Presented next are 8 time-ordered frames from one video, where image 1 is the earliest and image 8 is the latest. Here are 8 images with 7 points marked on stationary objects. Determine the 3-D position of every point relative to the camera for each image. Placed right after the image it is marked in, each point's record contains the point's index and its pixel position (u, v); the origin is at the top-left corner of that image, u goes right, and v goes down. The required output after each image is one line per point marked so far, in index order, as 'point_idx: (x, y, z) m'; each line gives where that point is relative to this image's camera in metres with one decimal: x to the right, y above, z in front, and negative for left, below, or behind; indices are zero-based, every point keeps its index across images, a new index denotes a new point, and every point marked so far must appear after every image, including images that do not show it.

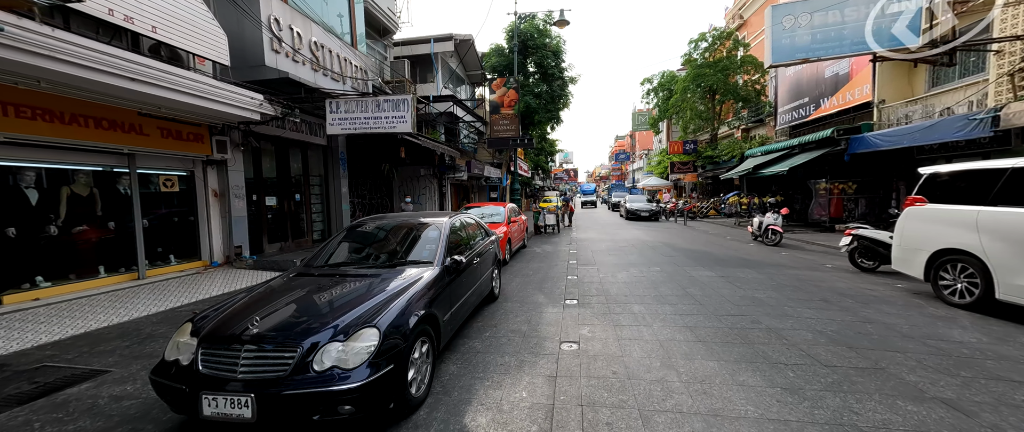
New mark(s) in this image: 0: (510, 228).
0: (-0.1, -0.3, +9.0) m
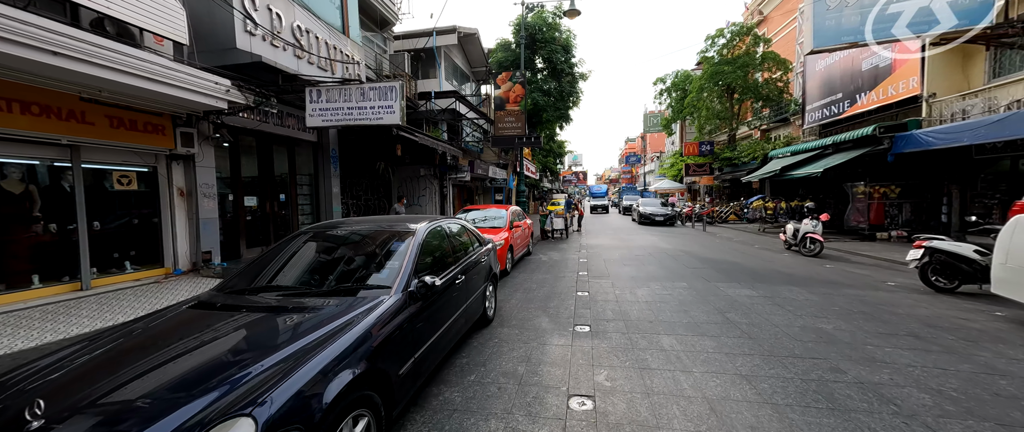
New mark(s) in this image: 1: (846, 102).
0: (0.0, -0.4, +8.0) m
1: (+14.1, +4.8, +14.0) m
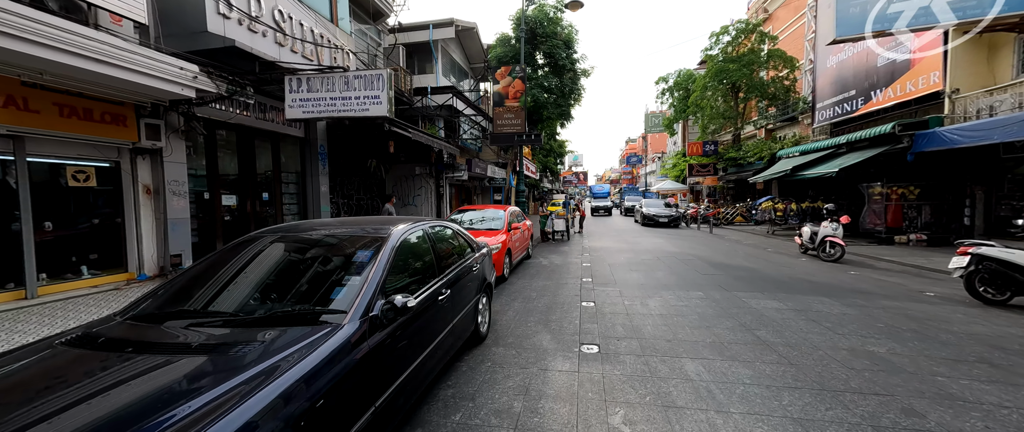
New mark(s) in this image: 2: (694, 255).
0: (0.0, -0.5, +7.4) m
1: (+14.1, +4.7, +13.5) m
2: (+4.9, -1.1, +9.0) m
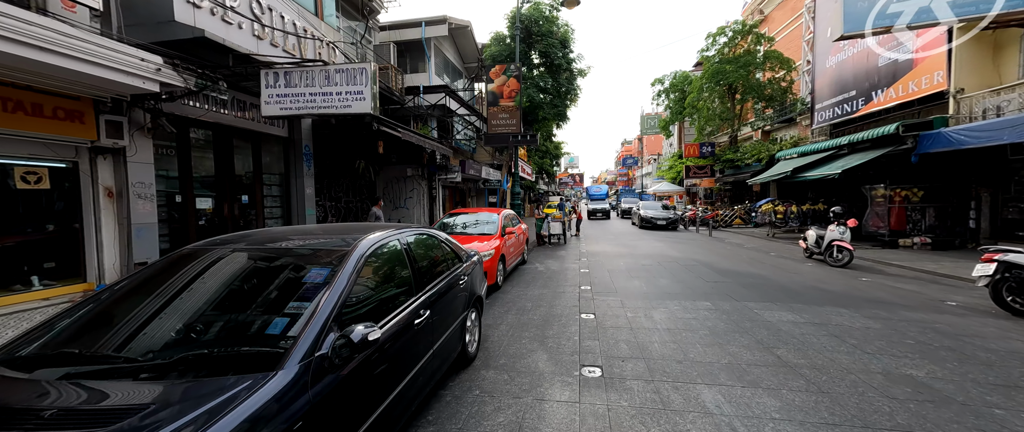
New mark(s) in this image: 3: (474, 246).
0: (-0.2, -0.6, +7.0) m
1: (+13.9, +4.6, +13.2) m
2: (+4.8, -1.1, +8.7) m
3: (-0.7, -0.6, +6.3) m
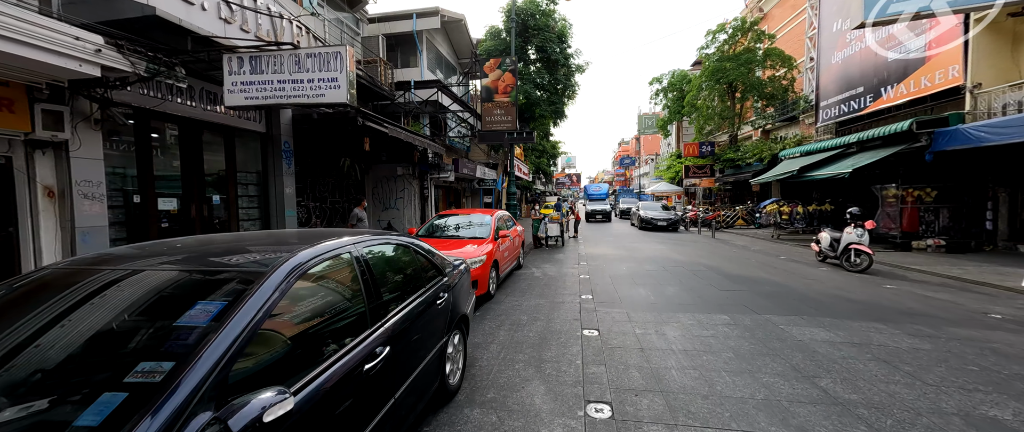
0: (-0.3, -0.6, +6.4) m
1: (+13.7, +4.6, +12.8) m
2: (+4.7, -1.2, +8.1) m
3: (-0.8, -0.6, +5.7) m
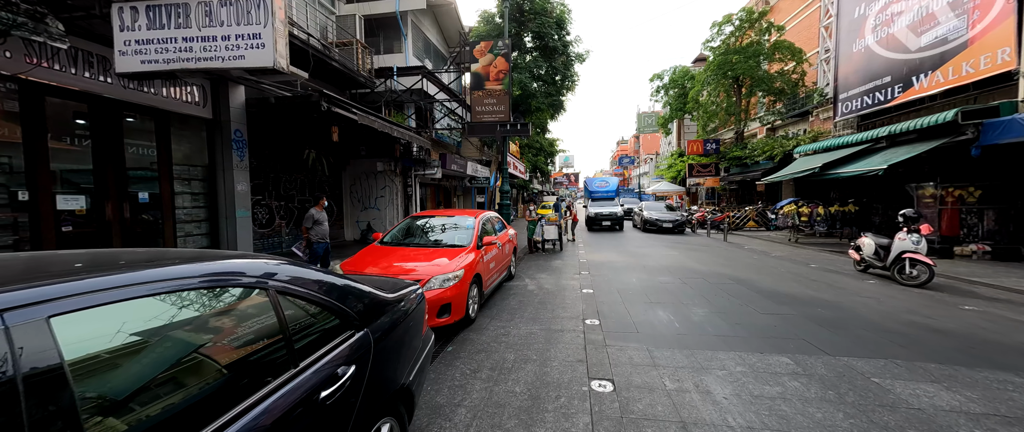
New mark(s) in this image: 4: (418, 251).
0: (-0.5, -0.6, +5.2) m
1: (+13.4, +4.5, +11.6) m
2: (+4.4, -1.2, +6.9) m
3: (-1.0, -0.7, +4.4) m
4: (-1.4, -0.5, +5.1) m
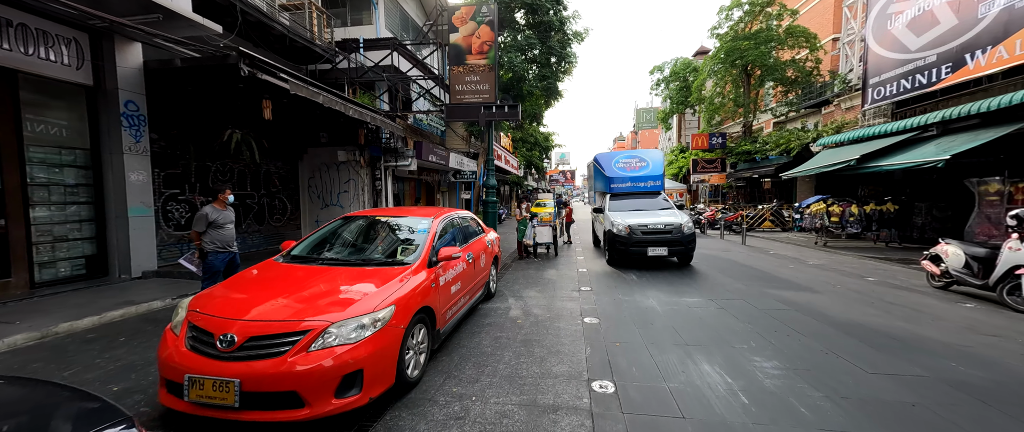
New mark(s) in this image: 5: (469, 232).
0: (-0.8, -0.6, +3.4) m
1: (+13.0, +4.5, +10.0) m
2: (+4.1, -1.2, +5.2) m
3: (-1.3, -0.7, +2.7) m
4: (-1.7, -0.5, +3.4) m
5: (-0.6, -0.2, +5.0) m
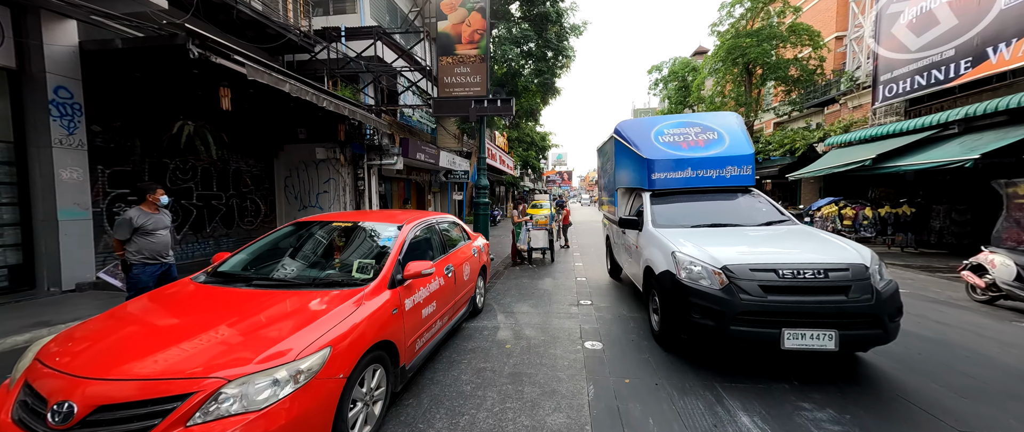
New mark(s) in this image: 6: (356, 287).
0: (-0.9, -0.7, +2.7) m
1: (+12.9, +4.4, +9.4) m
2: (+3.9, -1.3, +4.5) m
3: (-1.5, -0.7, +1.9) m
4: (-1.9, -0.6, +2.6) m
5: (-0.7, -0.3, +4.3) m
6: (-1.2, -0.5, +2.7) m
